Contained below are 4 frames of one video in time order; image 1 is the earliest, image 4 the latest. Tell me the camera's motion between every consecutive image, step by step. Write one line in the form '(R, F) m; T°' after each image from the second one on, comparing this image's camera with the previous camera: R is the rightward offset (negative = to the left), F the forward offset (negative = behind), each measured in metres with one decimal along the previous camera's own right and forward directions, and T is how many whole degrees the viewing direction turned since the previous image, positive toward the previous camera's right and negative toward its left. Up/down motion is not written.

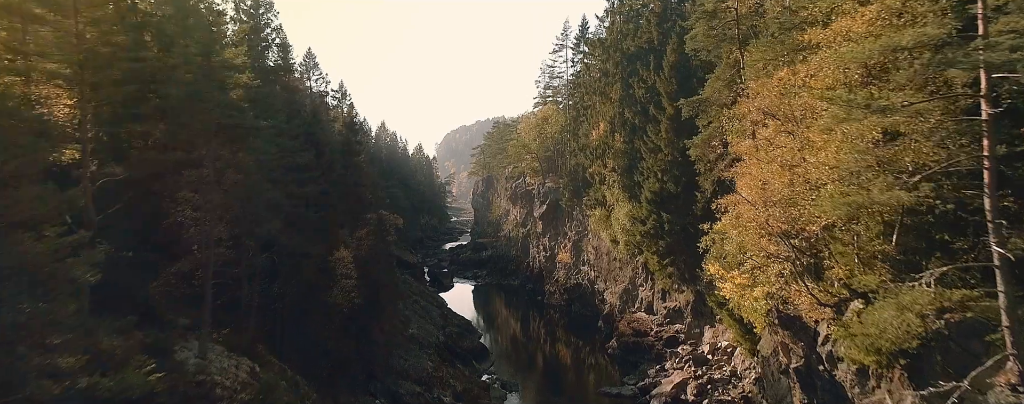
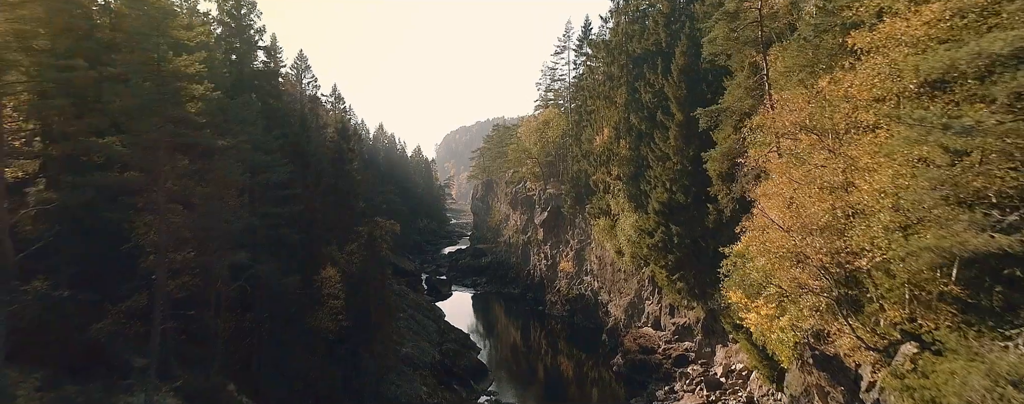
(0.0, +1.9) m; 0°
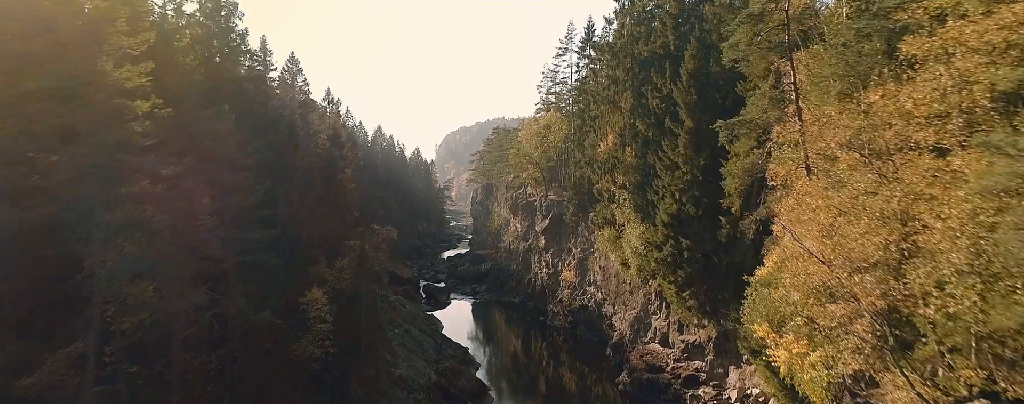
(0.0, +1.8) m; 0°
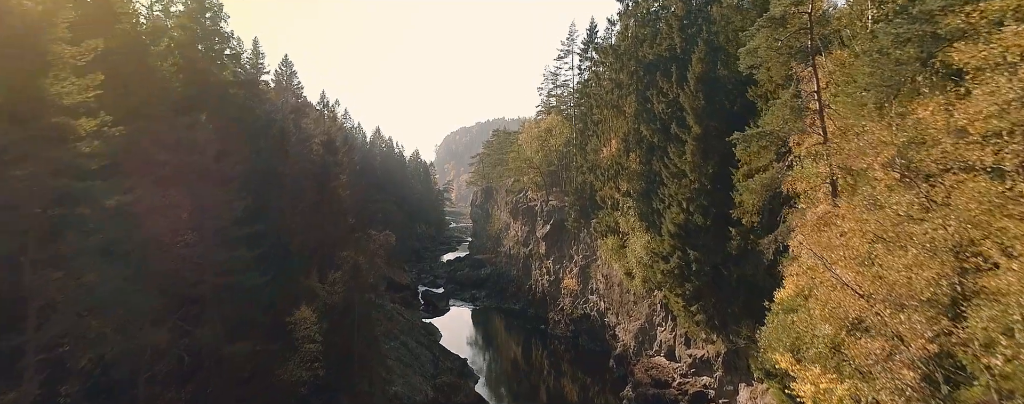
(0.0, +1.3) m; 0°
